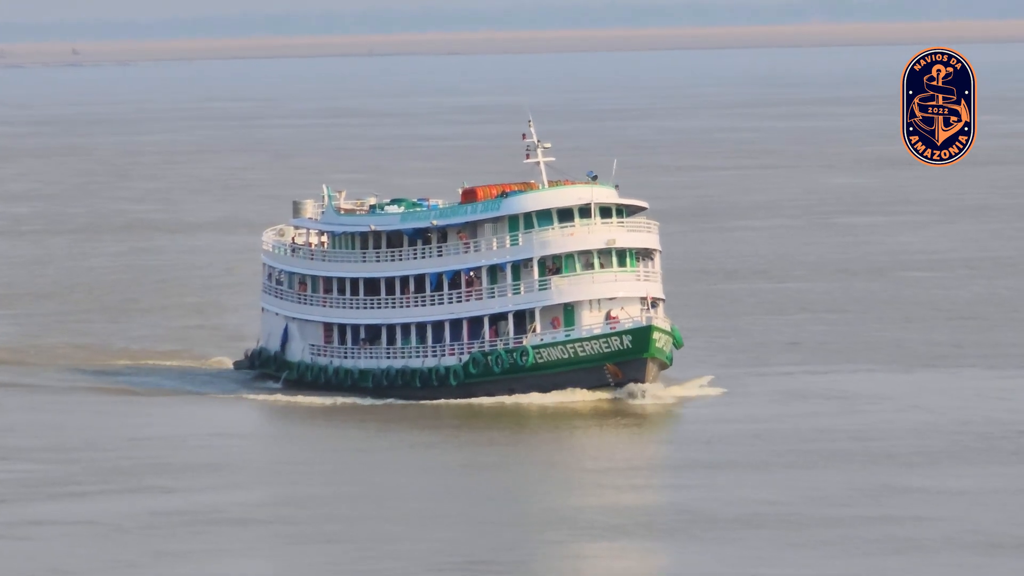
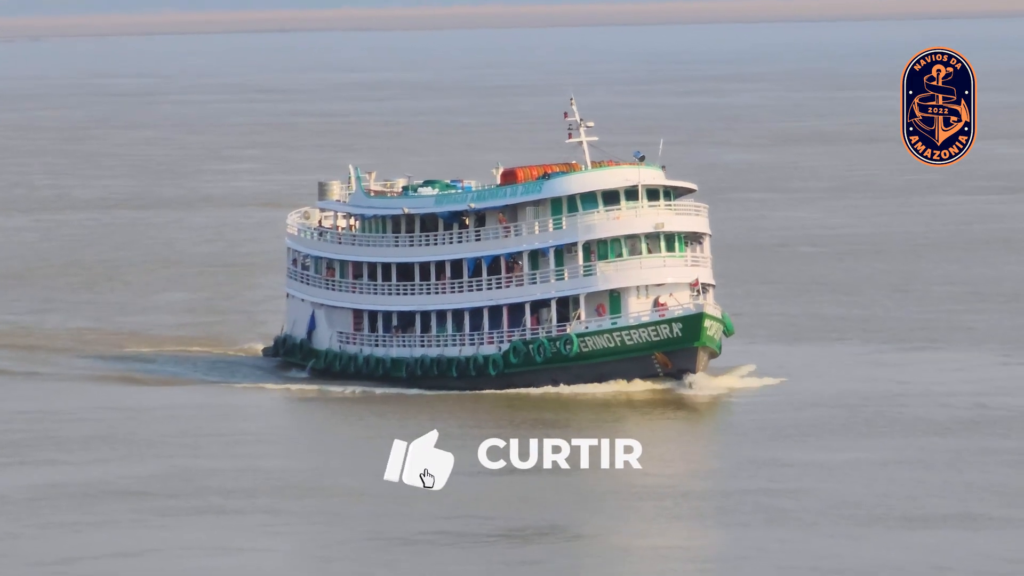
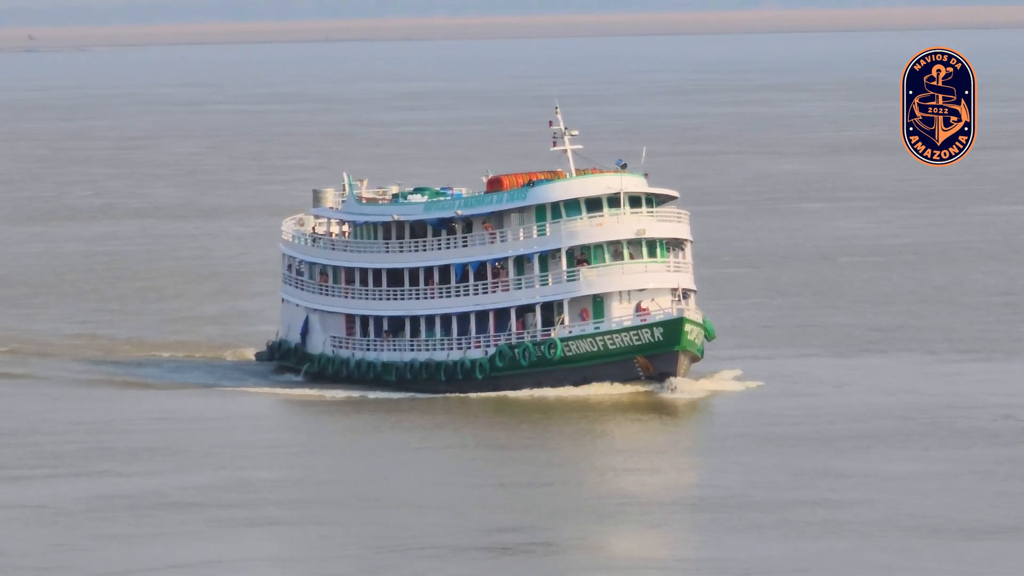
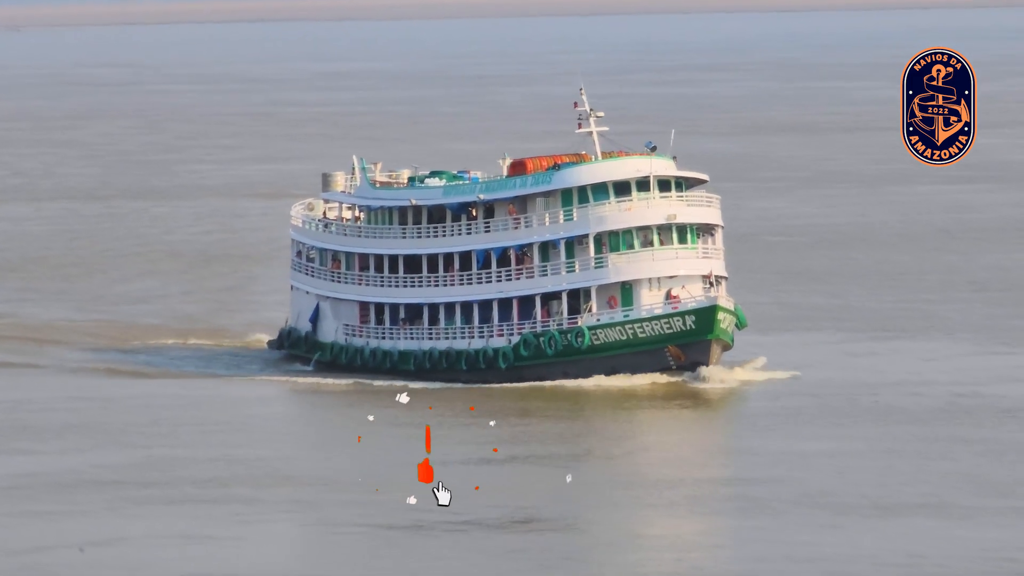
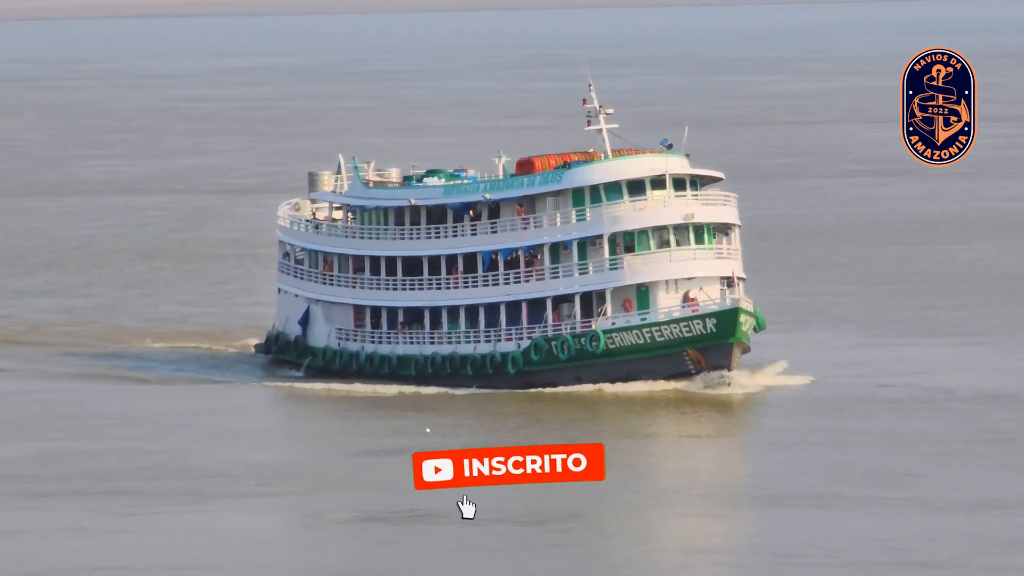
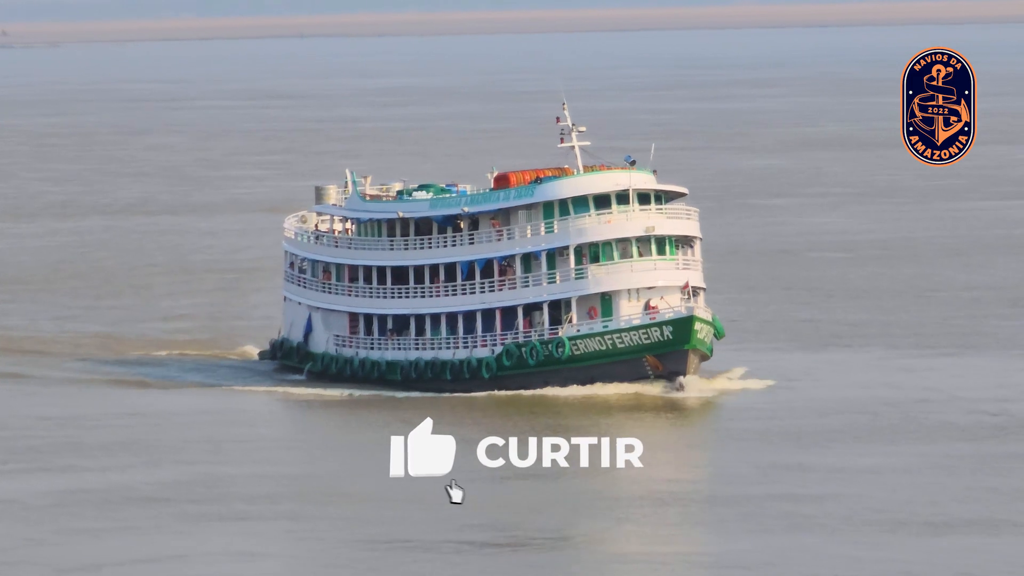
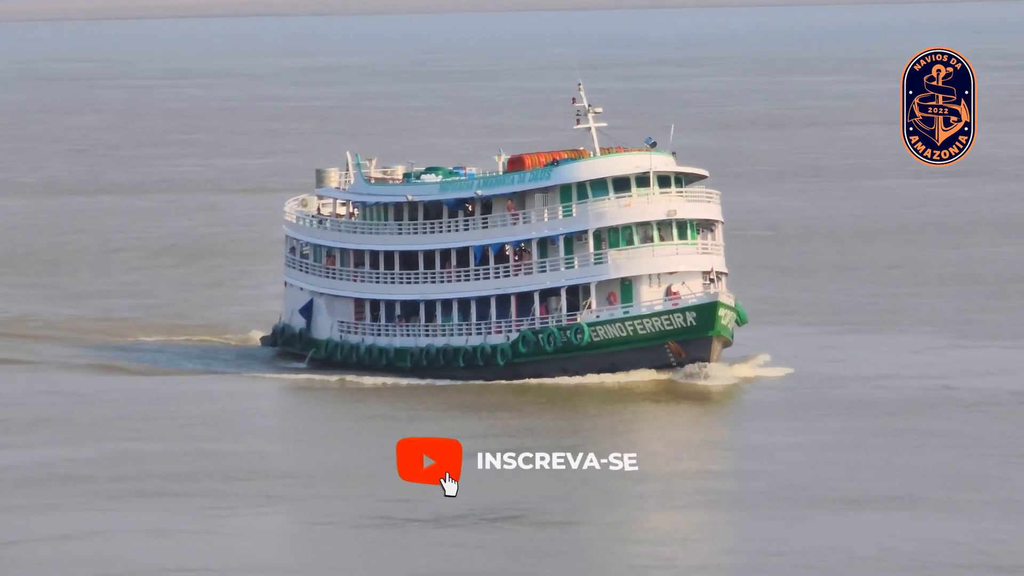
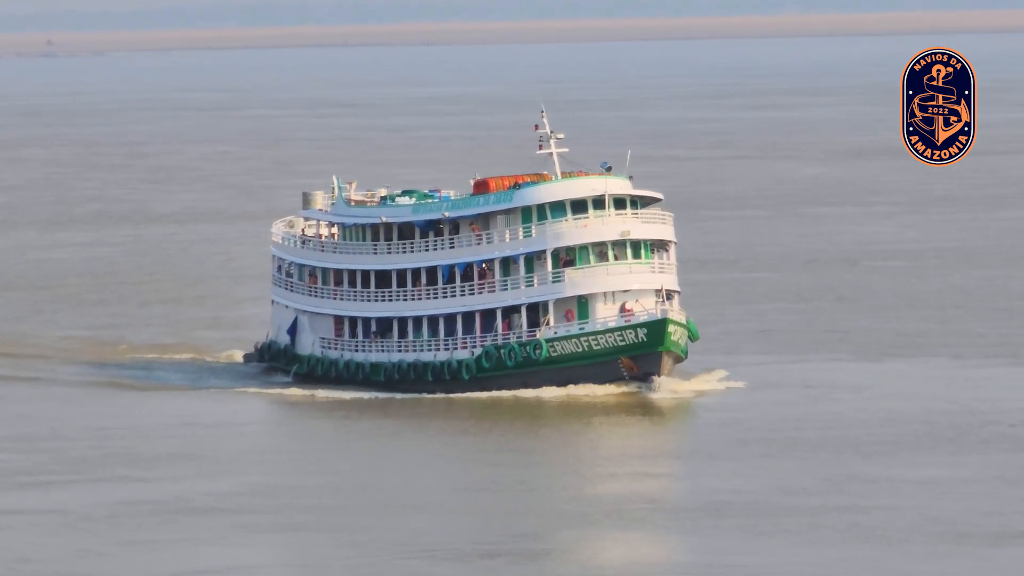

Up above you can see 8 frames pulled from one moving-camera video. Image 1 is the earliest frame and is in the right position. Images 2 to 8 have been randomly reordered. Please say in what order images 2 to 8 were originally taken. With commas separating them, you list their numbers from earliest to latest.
8, 3, 6, 2, 4, 7, 5
